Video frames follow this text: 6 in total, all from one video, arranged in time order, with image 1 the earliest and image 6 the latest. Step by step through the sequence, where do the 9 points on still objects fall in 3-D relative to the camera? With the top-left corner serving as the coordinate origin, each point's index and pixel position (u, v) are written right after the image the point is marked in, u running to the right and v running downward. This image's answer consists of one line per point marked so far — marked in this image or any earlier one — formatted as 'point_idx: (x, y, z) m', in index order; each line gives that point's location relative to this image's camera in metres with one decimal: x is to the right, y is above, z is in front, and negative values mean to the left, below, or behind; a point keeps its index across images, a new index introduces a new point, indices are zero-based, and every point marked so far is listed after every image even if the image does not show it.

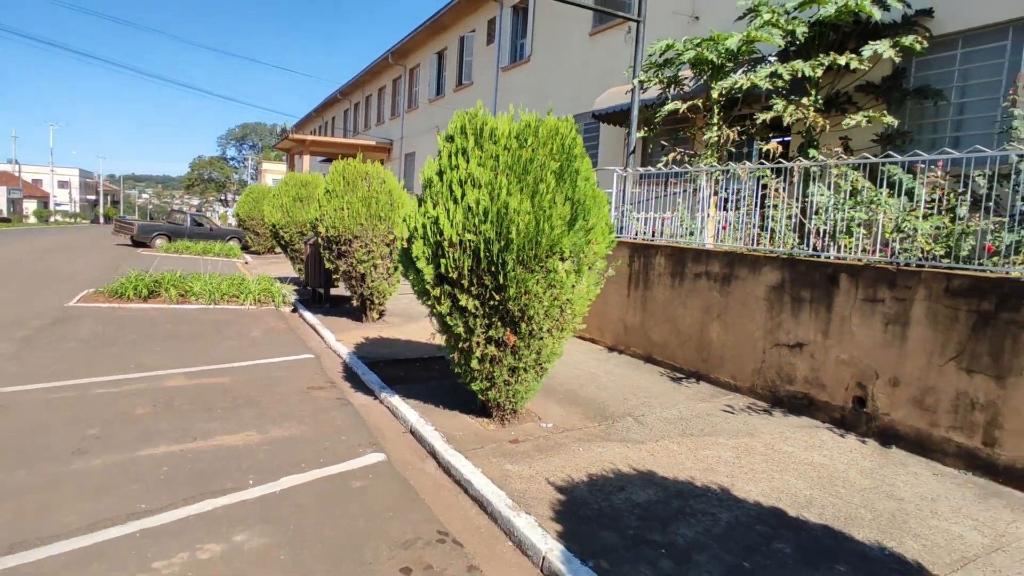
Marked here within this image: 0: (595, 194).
0: (+0.6, +0.7, +4.4) m
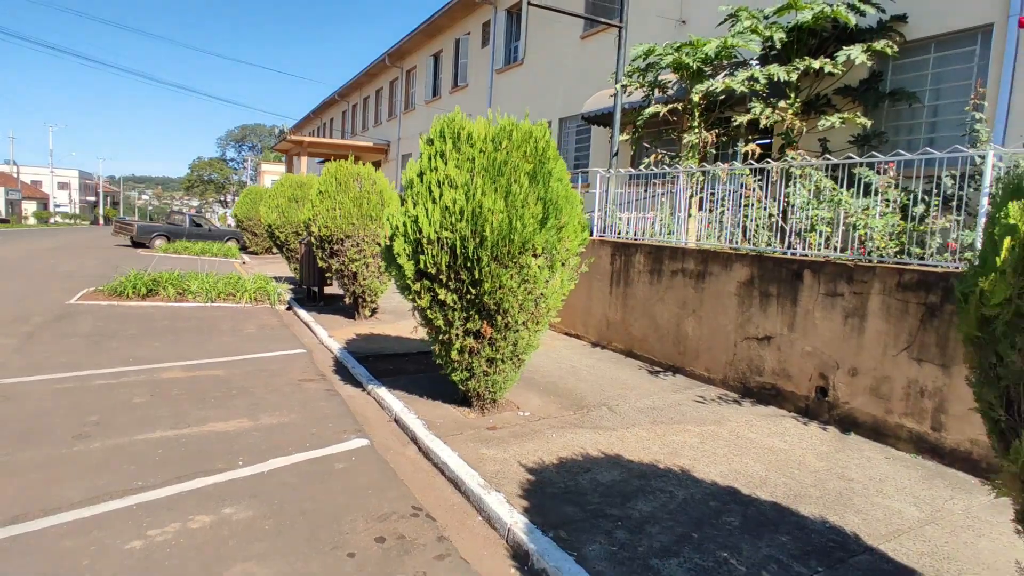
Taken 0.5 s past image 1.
0: (+0.4, +0.7, +4.6) m
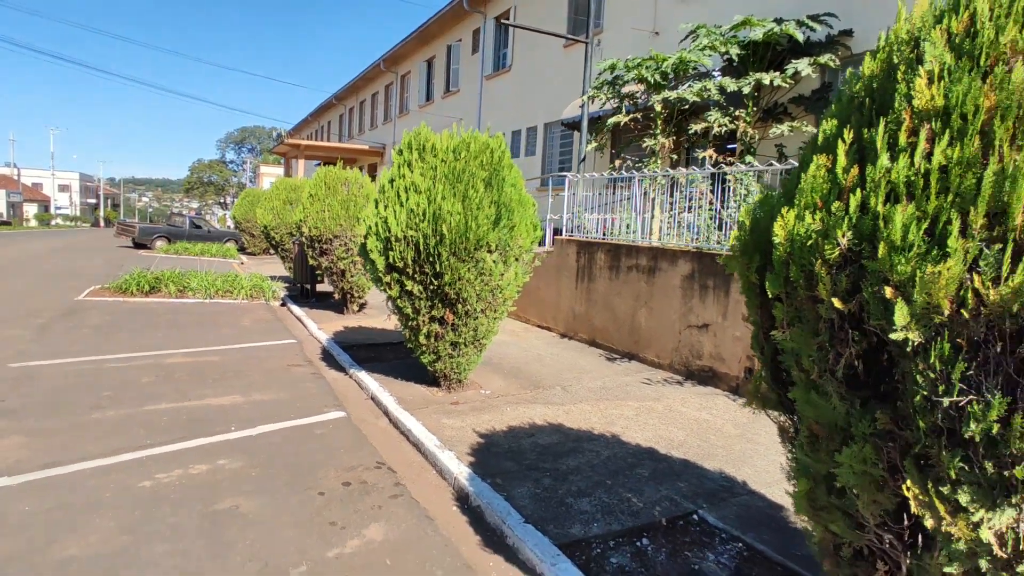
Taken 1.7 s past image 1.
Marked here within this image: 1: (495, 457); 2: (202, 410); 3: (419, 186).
0: (+0.1, +0.8, +5.3) m
1: (-0.1, -1.2, +4.2) m
2: (-2.6, -1.0, +4.9) m
3: (-0.8, +0.9, +5.1) m
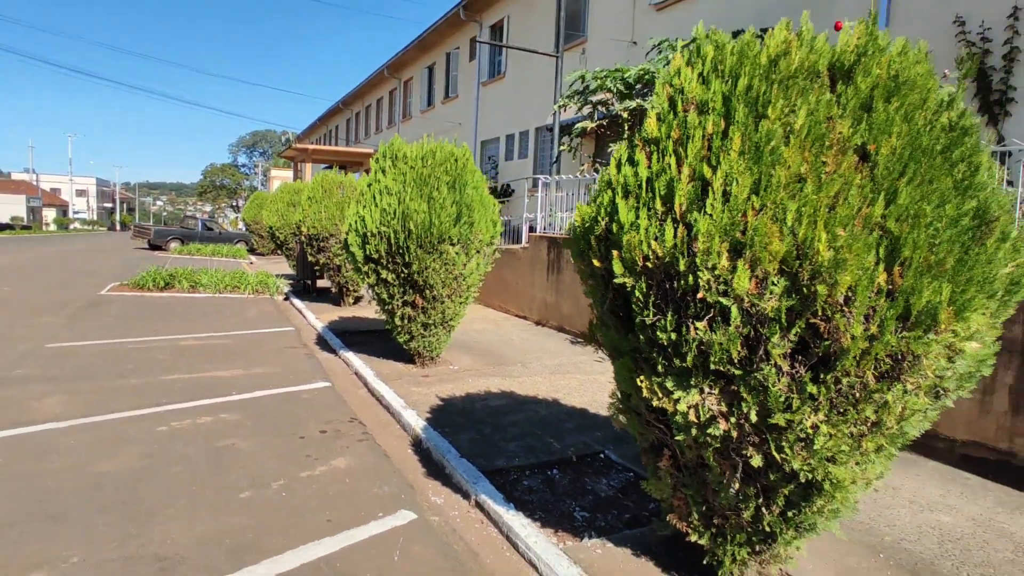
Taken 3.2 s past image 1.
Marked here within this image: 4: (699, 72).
0: (-0.3, +0.9, +6.1) m
1: (-0.5, -1.1, +5.1) m
2: (-3.0, -0.9, +5.8) m
3: (-1.2, +1.0, +6.0) m
4: (+0.7, +0.8, +2.3) m
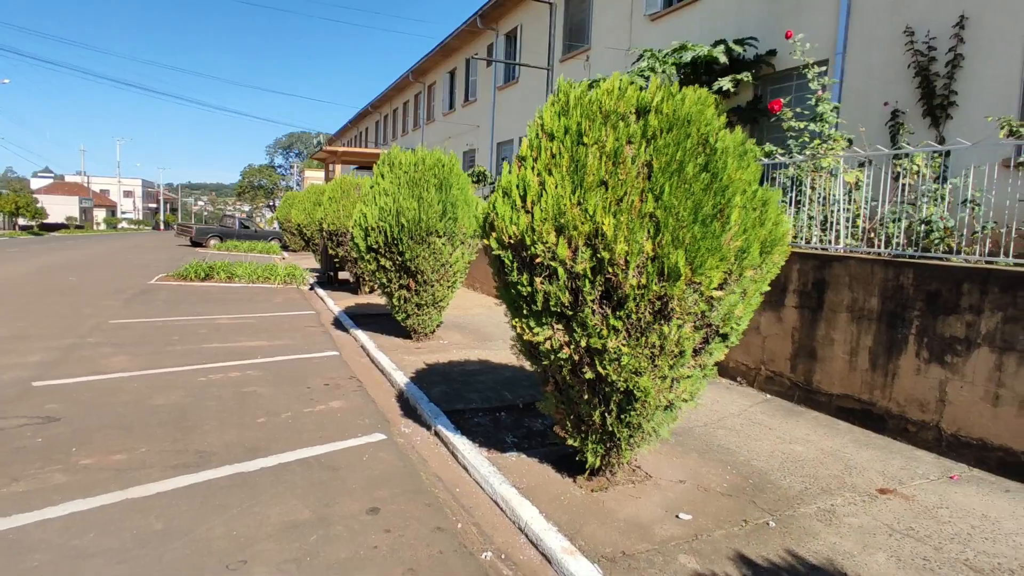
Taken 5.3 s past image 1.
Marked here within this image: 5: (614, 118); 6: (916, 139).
0: (-0.6, +1.1, +7.2) m
1: (-0.9, -0.9, +6.2) m
2: (-3.3, -0.7, +7.0) m
3: (-1.5, +1.2, +7.1) m
4: (+0.2, +1.0, +3.3) m
5: (+0.5, +0.9, +3.1) m
6: (+5.0, +1.8, +7.1) m
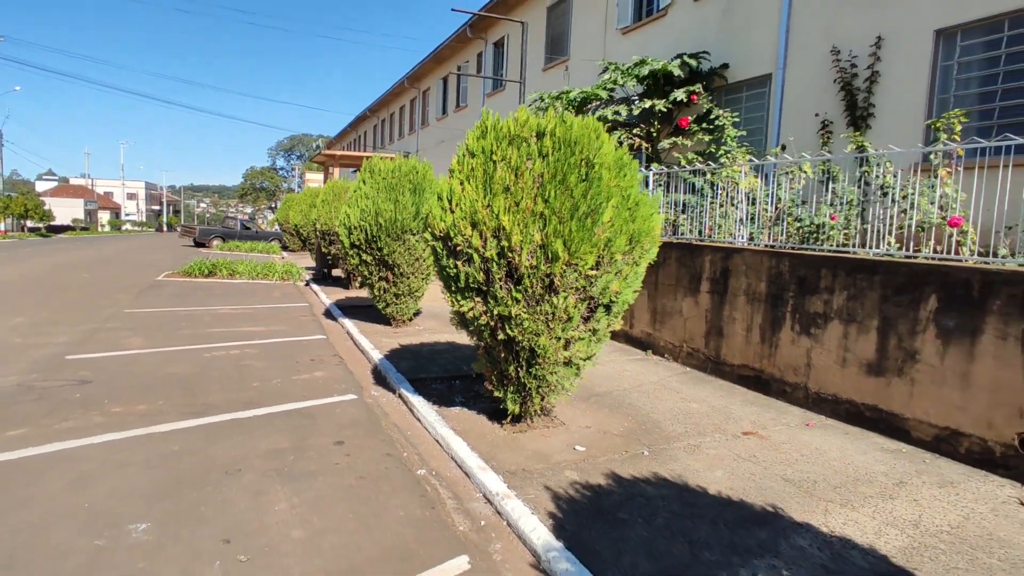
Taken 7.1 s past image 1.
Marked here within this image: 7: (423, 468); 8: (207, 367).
0: (-1.1, +1.2, +8.2) m
1: (-1.3, -0.8, +7.1) m
2: (-3.8, -0.6, +8.0) m
3: (-2.0, +1.3, +8.1) m
4: (-0.3, +1.1, +4.3) m
5: (0.0, +1.0, +4.1) m
6: (+4.5, +2.0, +8.1) m
7: (-0.6, -1.3, +4.1) m
8: (-3.2, -0.8, +6.1) m
